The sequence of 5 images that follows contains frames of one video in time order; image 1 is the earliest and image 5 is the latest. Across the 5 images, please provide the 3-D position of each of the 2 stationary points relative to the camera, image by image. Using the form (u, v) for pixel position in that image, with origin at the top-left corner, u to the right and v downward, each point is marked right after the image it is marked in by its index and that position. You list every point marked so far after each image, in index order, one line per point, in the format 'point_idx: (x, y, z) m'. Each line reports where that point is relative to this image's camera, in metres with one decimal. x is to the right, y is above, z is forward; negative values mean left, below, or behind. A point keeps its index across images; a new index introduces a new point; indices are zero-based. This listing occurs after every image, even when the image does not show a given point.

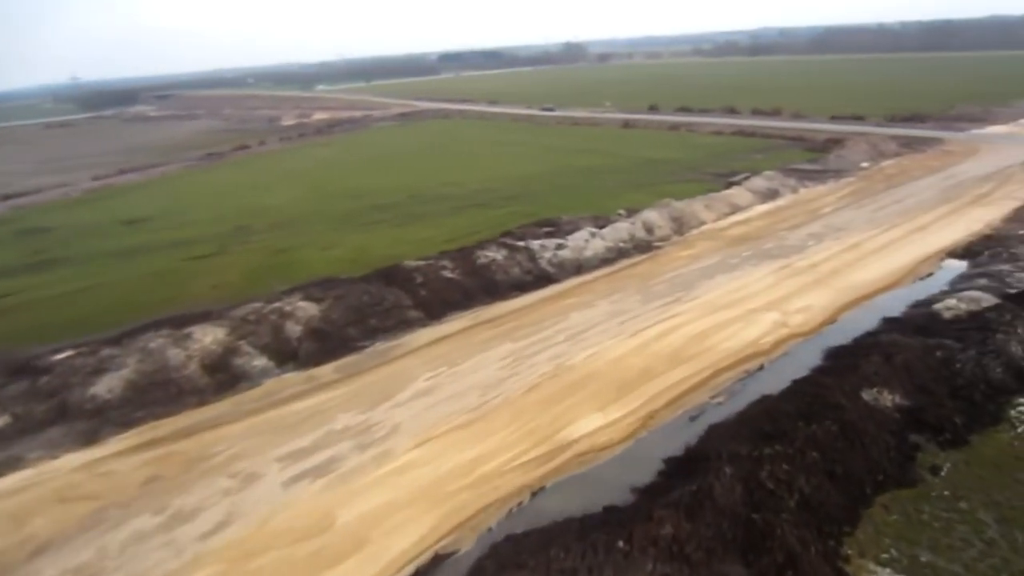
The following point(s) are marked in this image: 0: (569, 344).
0: (+1.3, -1.3, +17.6) m
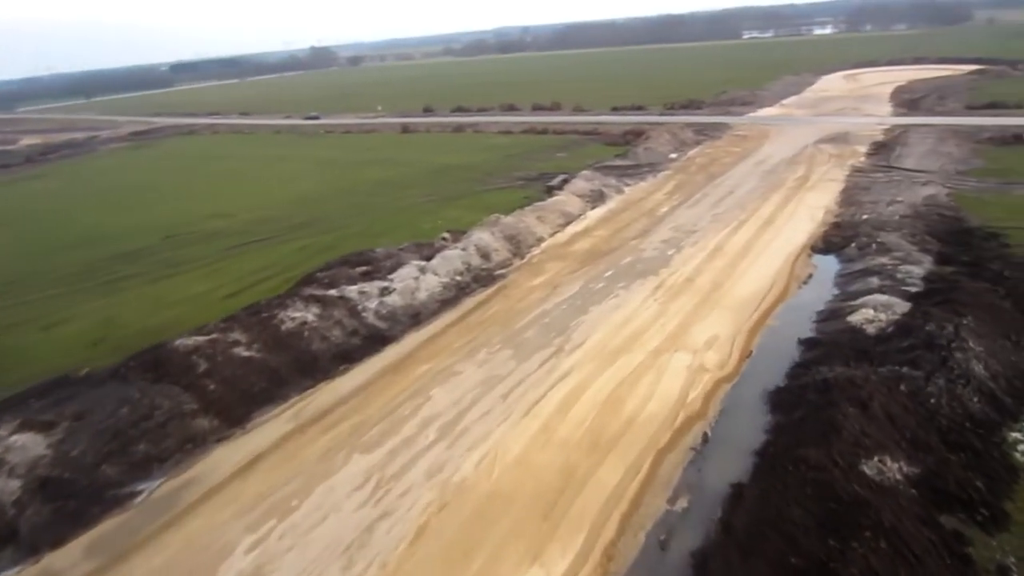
0: (-1.0, -2.5, +12.5) m
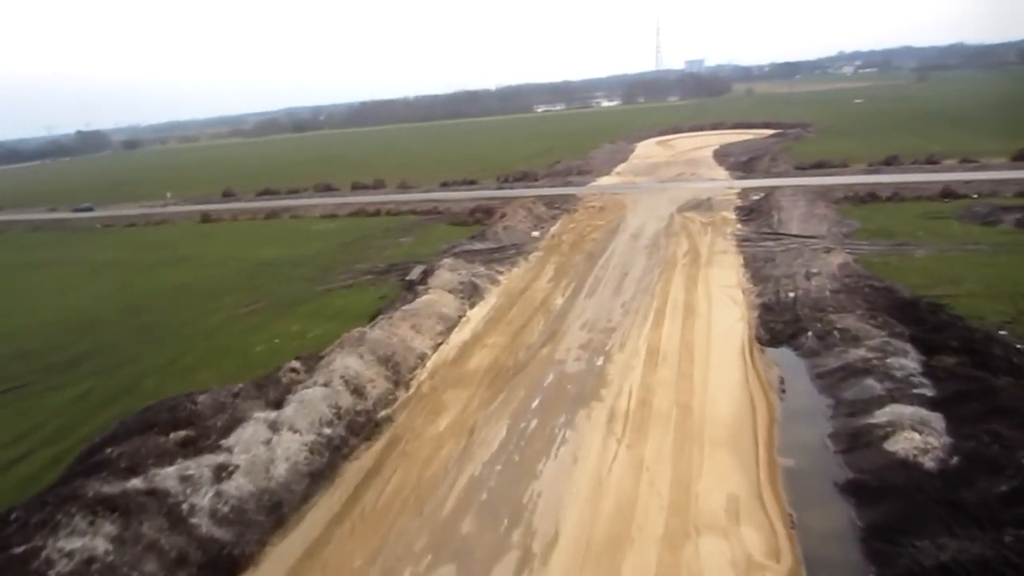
0: (-0.9, -4.6, +6.5) m
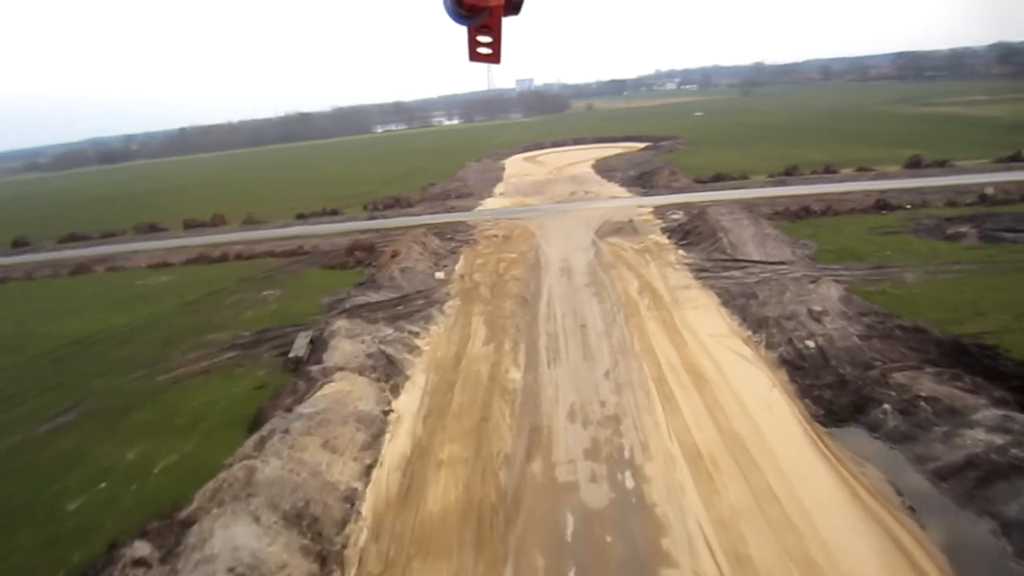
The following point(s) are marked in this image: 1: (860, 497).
0: (+1.3, -5.6, +0.6) m
1: (+4.8, -2.8, +11.0) m
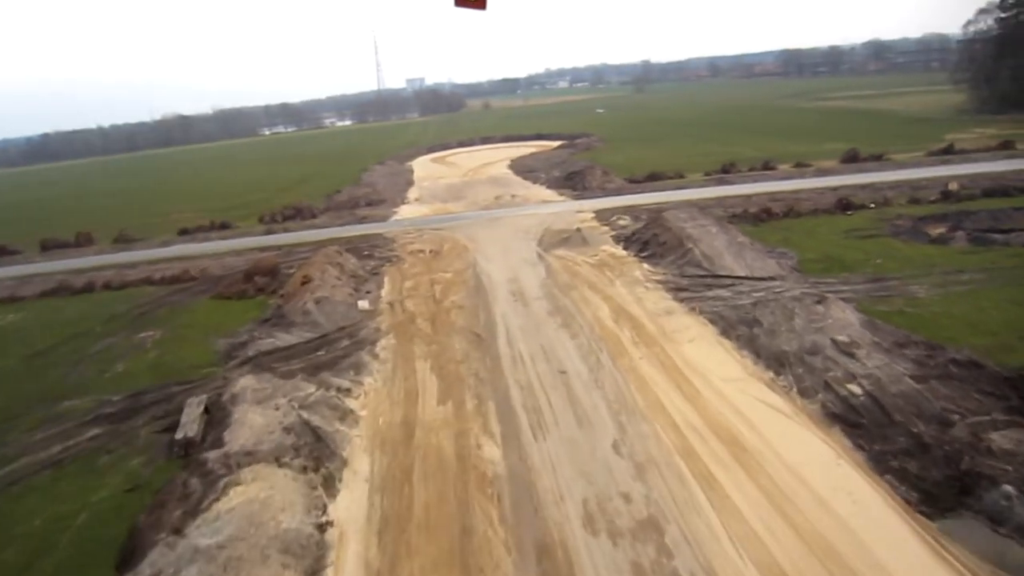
0: (+3.0, -6.3, -3.0) m
1: (+5.1, -3.3, +7.7) m
